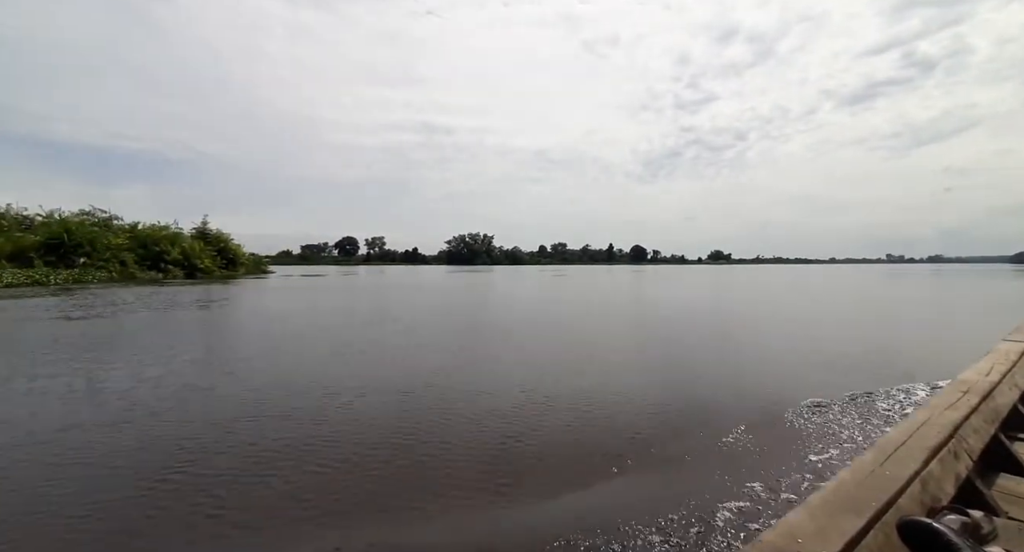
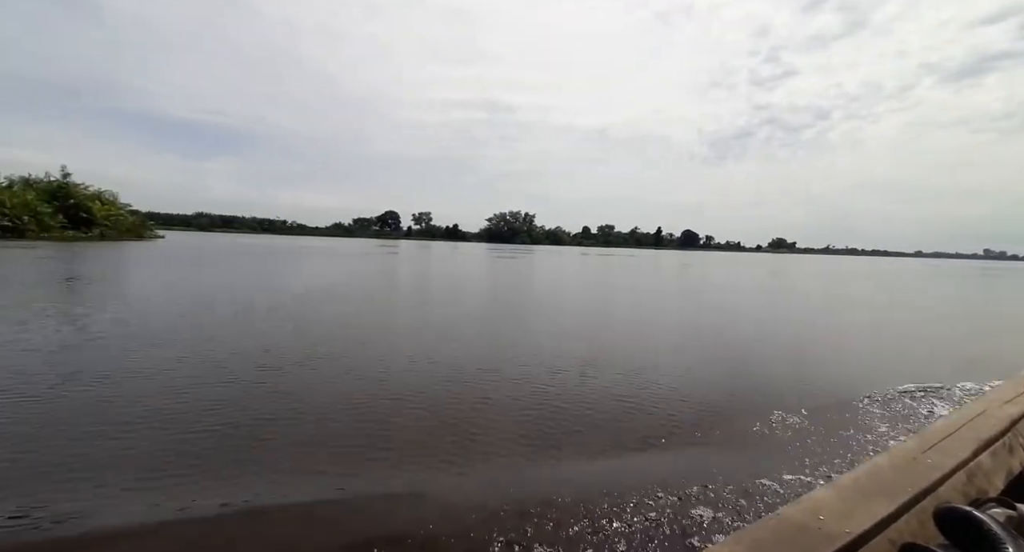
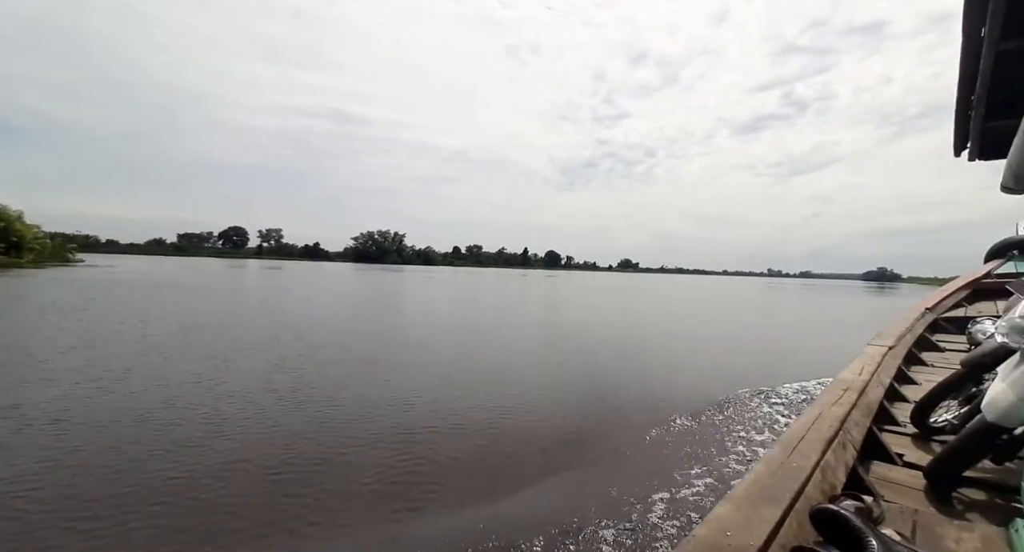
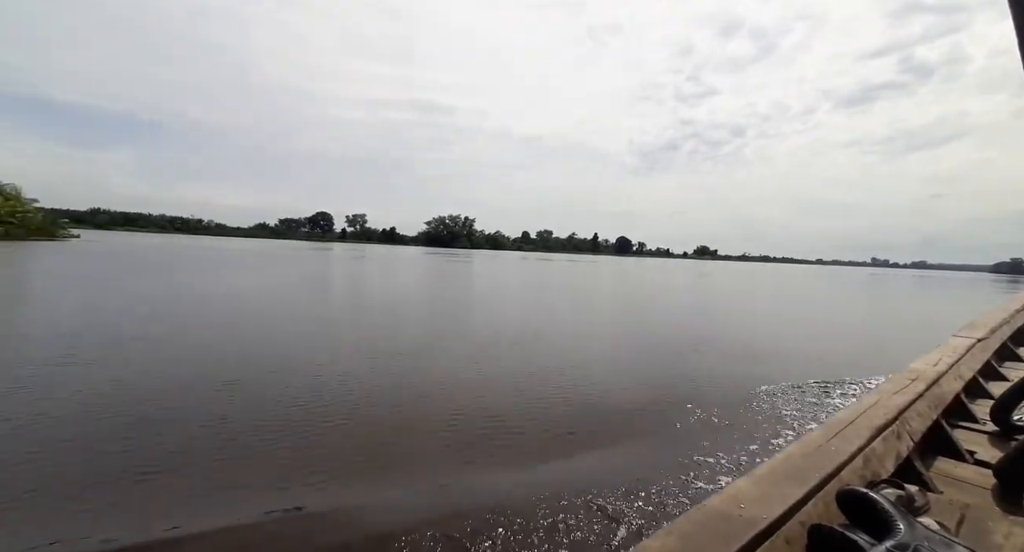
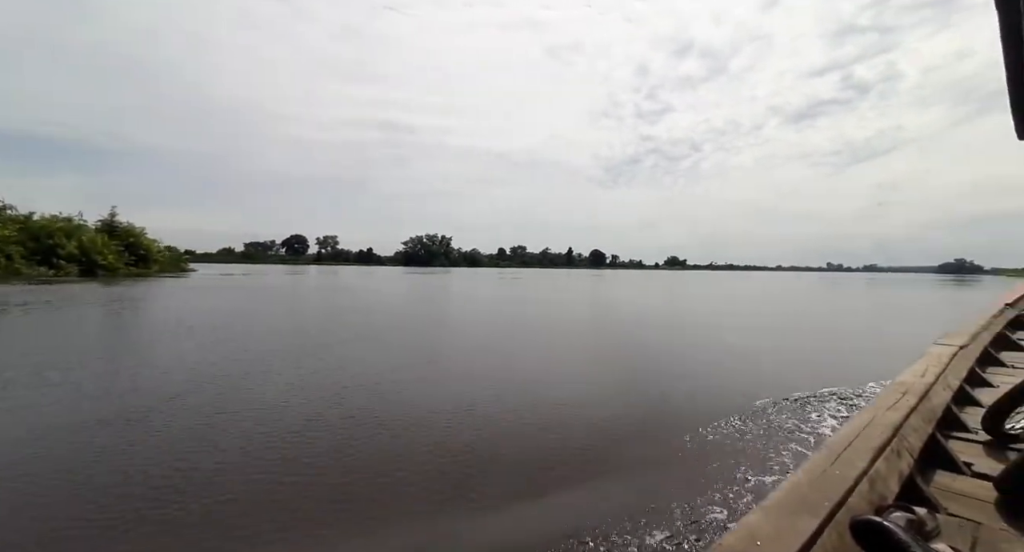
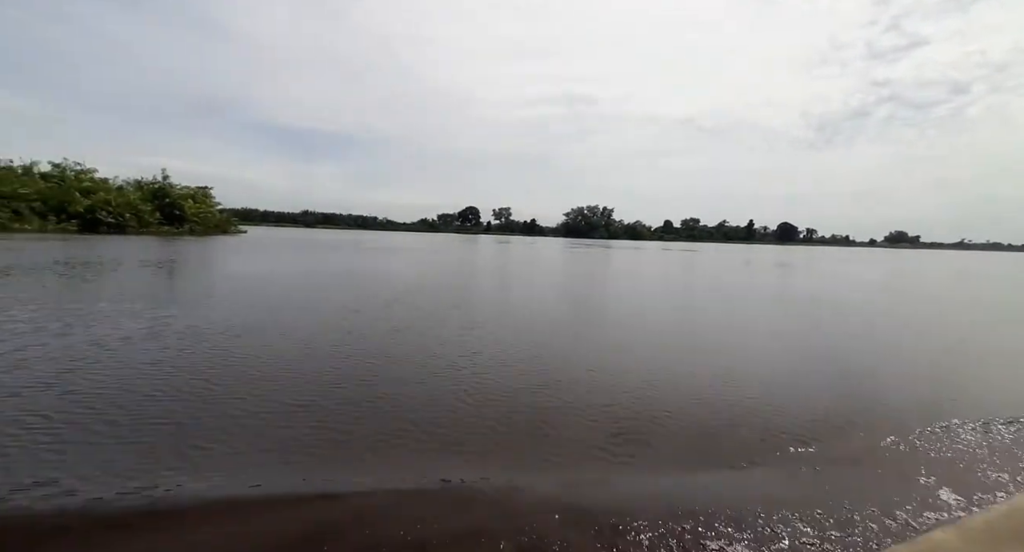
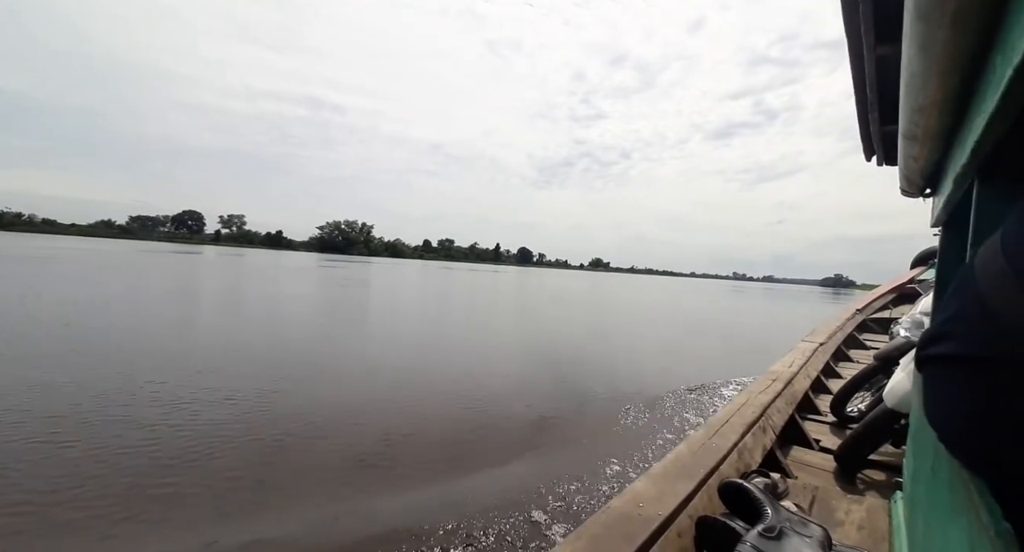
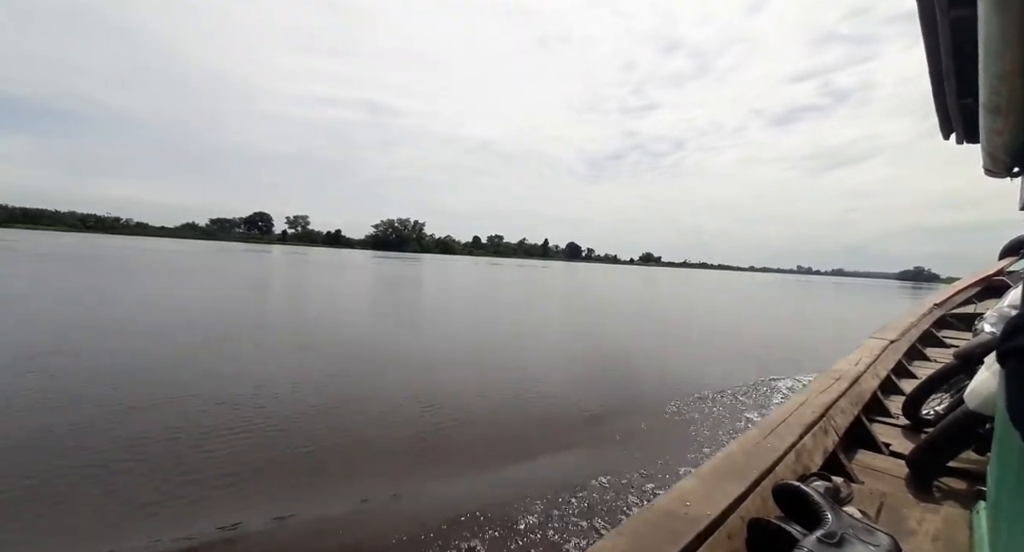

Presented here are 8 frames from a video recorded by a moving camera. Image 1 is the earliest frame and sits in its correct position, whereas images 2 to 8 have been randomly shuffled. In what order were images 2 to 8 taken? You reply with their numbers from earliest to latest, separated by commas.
5, 3, 7, 8, 4, 2, 6
